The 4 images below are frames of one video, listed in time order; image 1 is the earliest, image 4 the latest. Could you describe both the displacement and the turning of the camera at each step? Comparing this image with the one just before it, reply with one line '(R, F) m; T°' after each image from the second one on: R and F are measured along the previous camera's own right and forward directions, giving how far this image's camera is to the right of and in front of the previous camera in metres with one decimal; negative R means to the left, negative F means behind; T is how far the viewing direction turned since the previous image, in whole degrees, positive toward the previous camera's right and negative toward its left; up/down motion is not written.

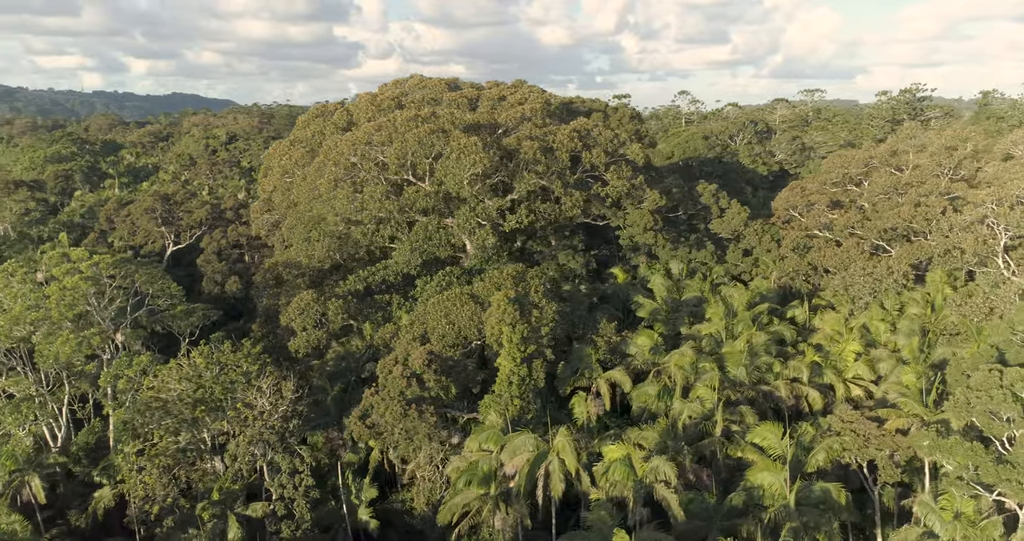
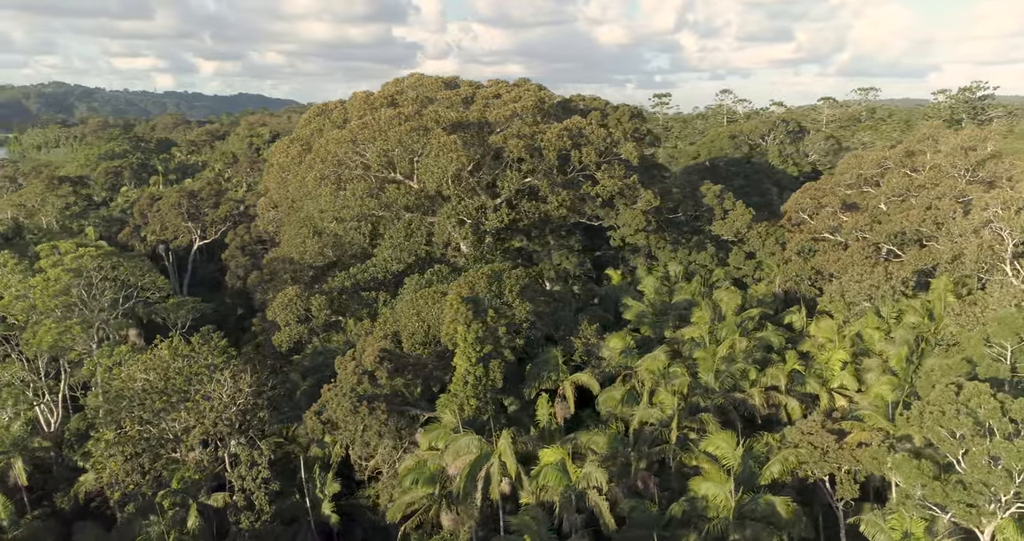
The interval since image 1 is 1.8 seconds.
(+1.9, +0.2) m; -4°
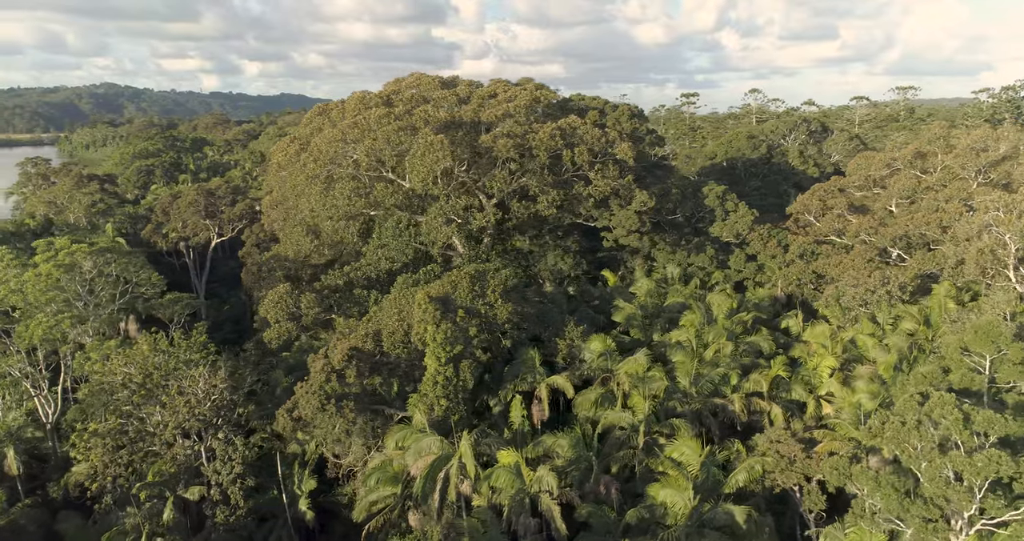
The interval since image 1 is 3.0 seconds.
(+1.3, +0.1) m; -3°
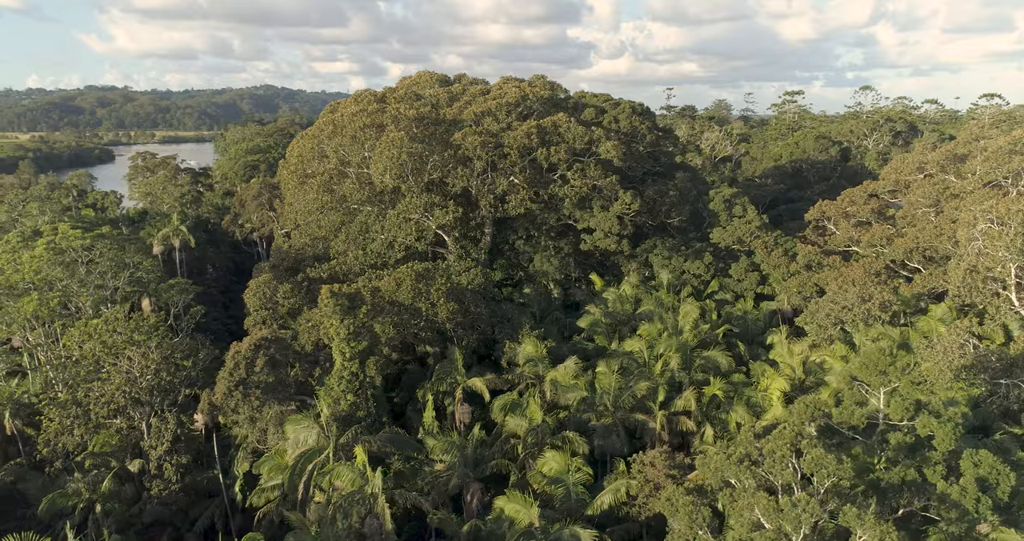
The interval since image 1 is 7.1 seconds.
(+4.3, +0.7) m; -9°
